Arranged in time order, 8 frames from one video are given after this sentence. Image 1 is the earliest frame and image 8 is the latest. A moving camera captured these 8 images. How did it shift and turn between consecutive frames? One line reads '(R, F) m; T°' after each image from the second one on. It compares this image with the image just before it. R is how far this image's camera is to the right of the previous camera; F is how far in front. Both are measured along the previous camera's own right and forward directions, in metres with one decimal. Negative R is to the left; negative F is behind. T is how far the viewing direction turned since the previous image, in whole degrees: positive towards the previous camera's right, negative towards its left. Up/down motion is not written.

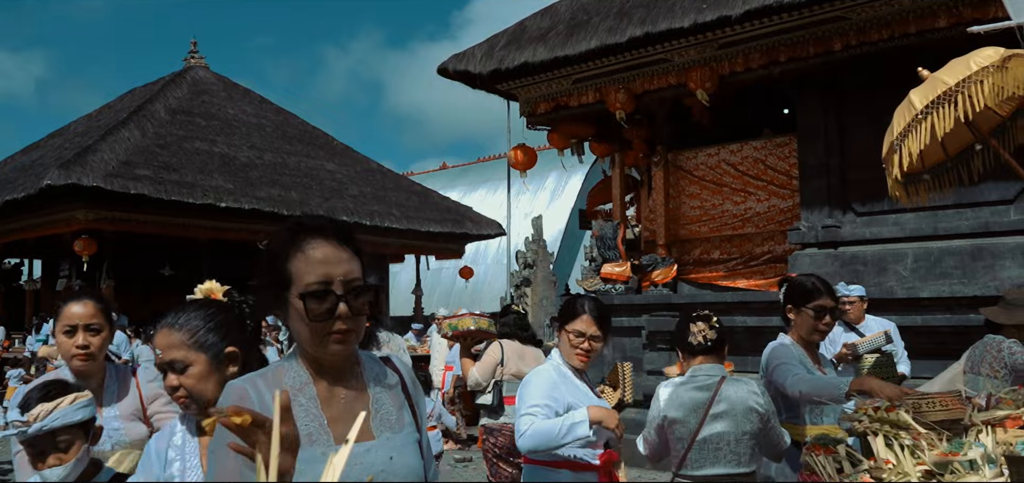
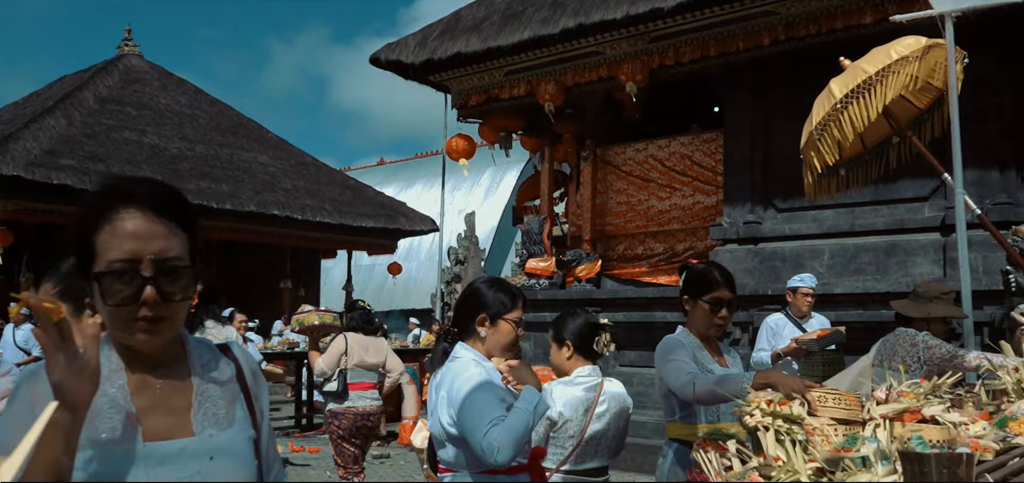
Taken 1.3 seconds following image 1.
(+0.1, +0.1) m; +3°
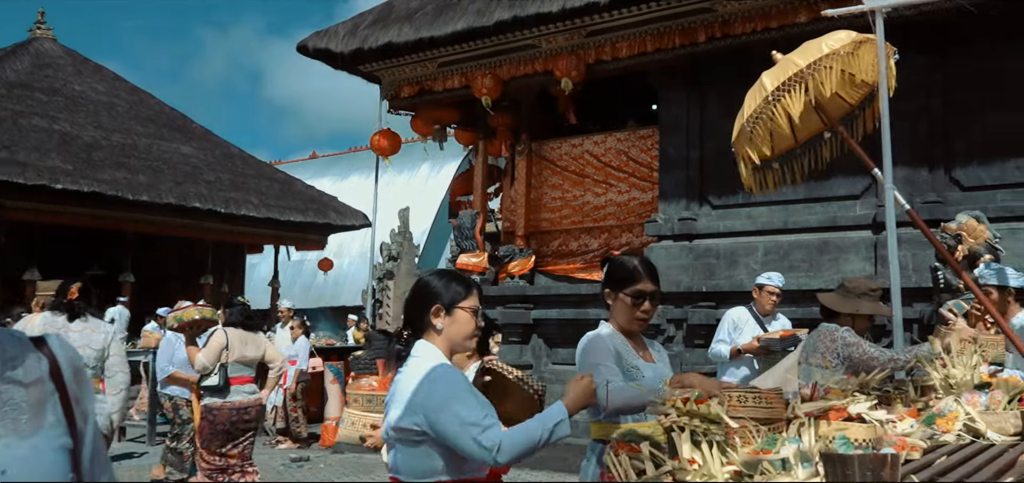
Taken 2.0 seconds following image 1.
(+0.1, +0.2) m; +3°
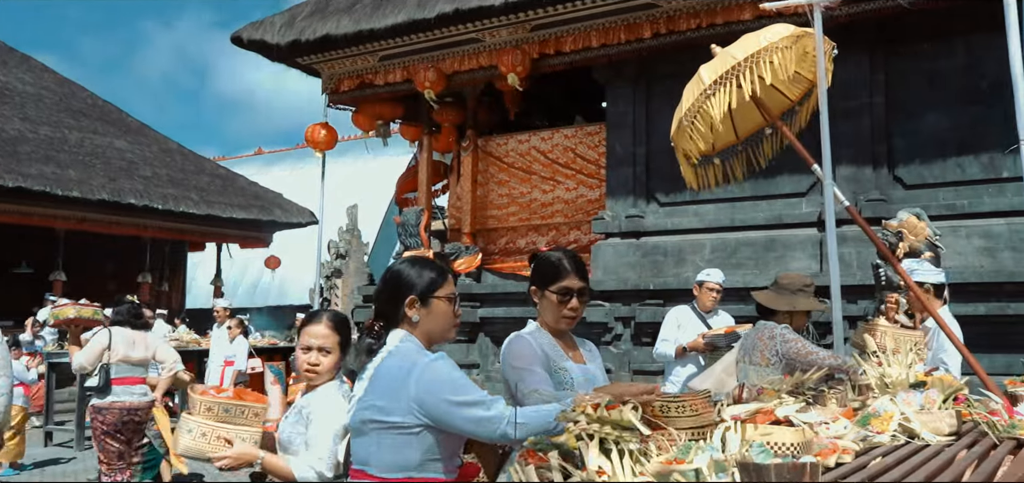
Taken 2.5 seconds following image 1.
(+0.1, +0.1) m; +3°
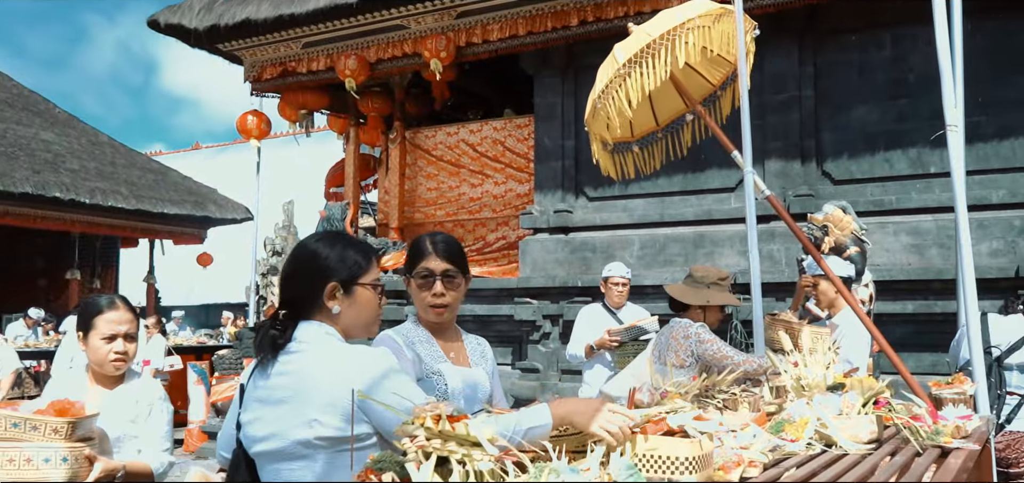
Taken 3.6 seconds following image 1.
(+0.2, +0.3) m; +3°
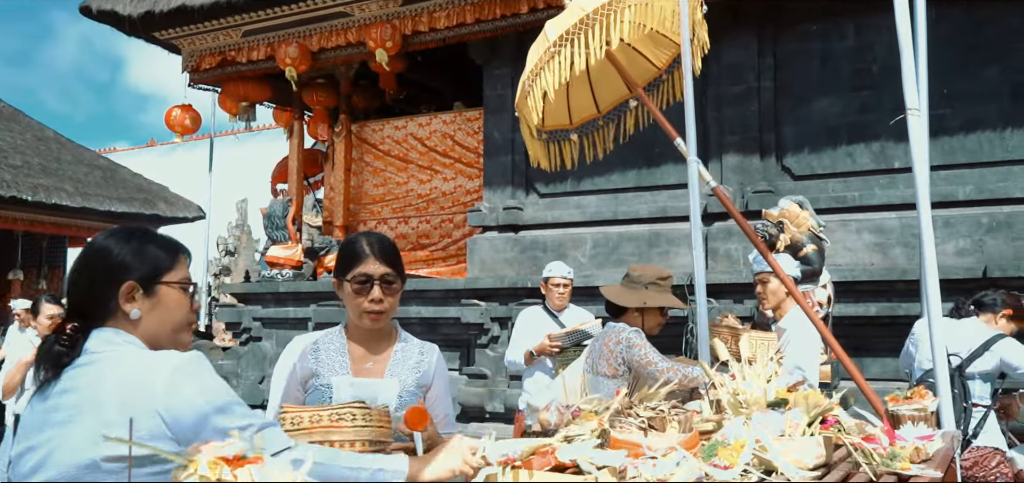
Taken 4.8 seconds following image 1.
(+0.2, +0.4) m; +2°
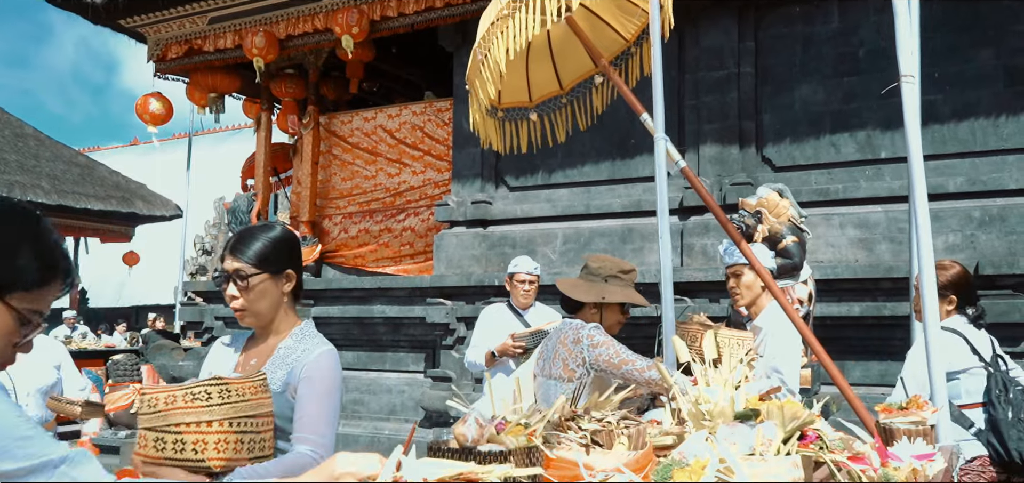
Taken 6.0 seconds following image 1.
(+0.1, +0.4) m; +1°
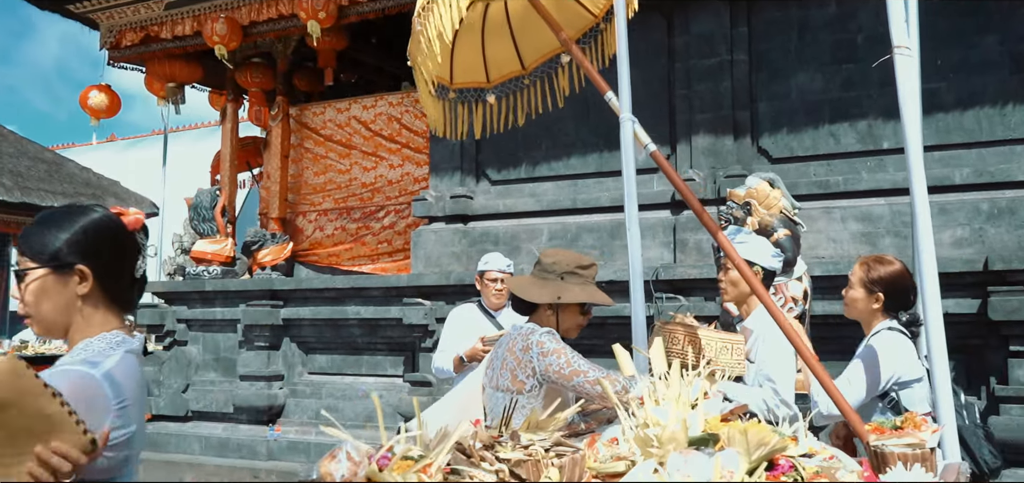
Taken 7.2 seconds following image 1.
(+0.2, +0.4) m; 0°
